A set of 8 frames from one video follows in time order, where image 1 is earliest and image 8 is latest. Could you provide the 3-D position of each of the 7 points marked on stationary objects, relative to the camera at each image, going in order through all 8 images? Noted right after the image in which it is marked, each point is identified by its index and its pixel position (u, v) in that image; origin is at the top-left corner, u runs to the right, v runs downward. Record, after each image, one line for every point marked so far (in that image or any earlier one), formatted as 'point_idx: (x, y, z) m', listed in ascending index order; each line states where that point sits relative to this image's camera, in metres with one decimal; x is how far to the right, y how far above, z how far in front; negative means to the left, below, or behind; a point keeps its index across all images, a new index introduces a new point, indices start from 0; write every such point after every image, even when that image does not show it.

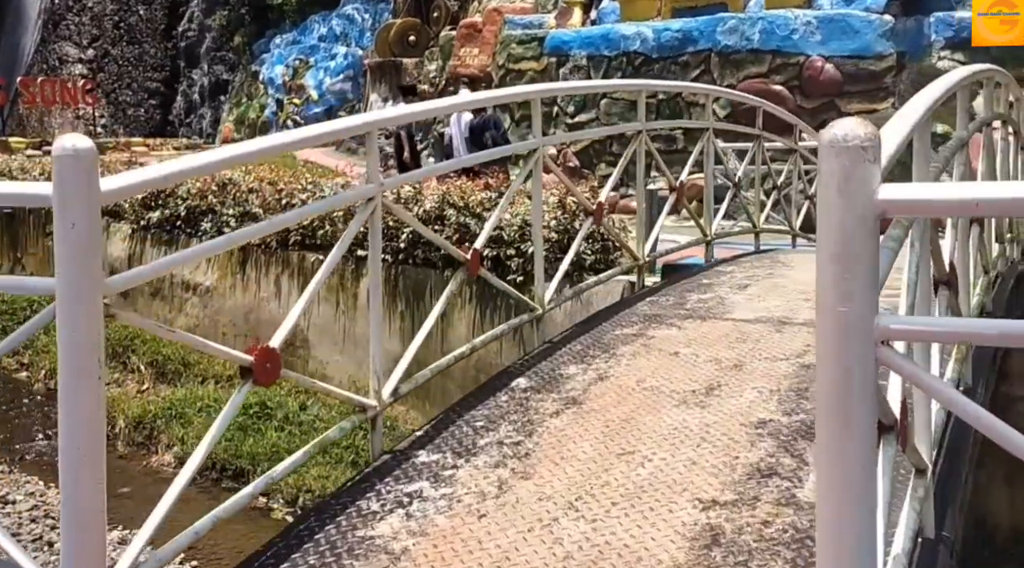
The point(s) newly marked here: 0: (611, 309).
0: (+0.3, -0.1, +3.6) m
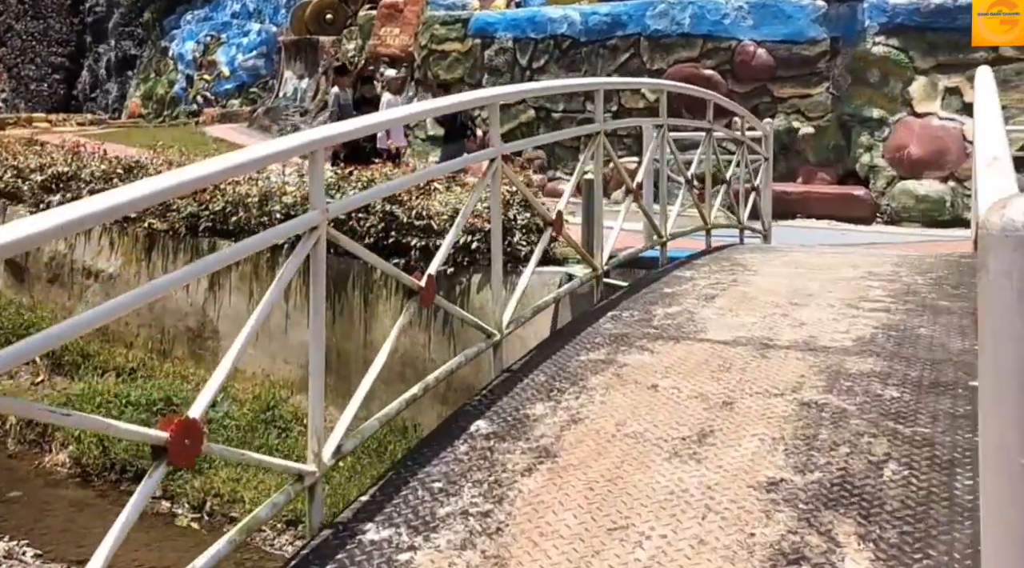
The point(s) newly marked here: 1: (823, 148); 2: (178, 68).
0: (+0.2, -0.1, +3.2) m
1: (+3.0, +1.3, +10.9) m
2: (-5.2, +3.4, +17.2) m
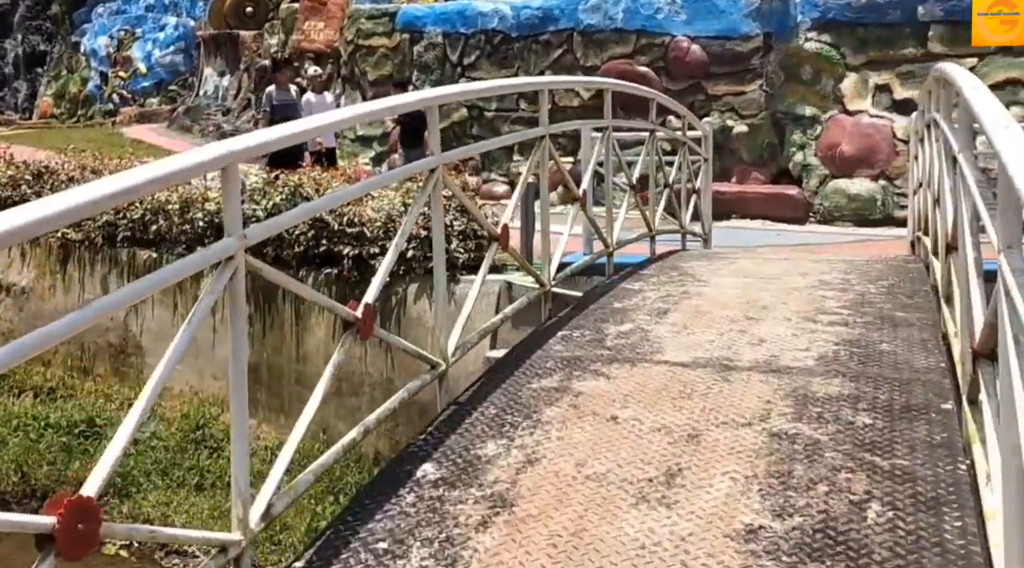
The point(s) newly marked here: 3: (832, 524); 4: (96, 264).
0: (0.0, -0.2, +3.0) m
1: (+2.4, +1.3, +10.9) m
2: (-6.3, +3.3, +16.7) m
3: (+0.6, -0.4, +1.9) m
4: (-2.3, +0.1, +6.0) m
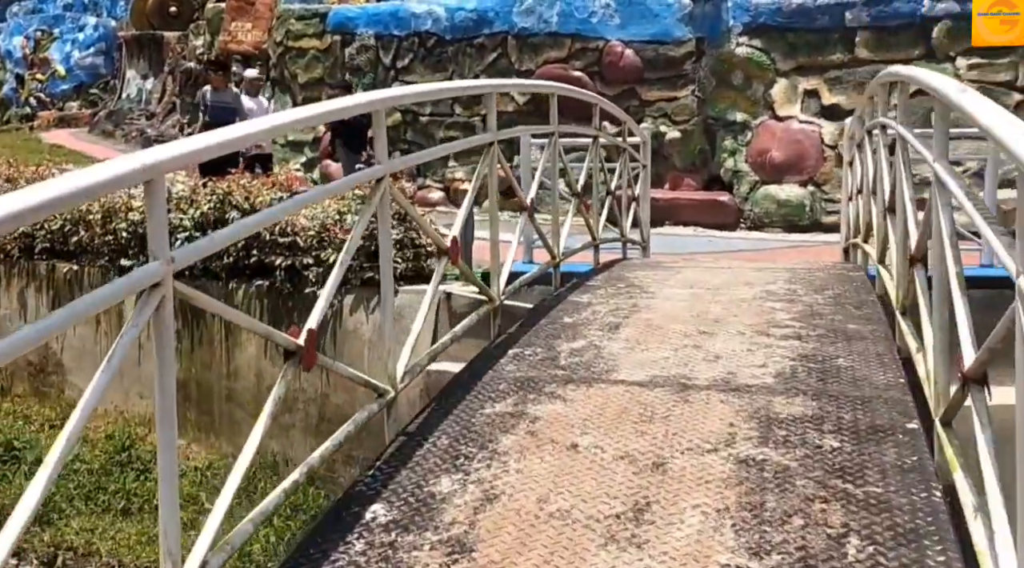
0: (-0.1, -0.2, +2.8) m
1: (+1.7, +1.3, +10.9) m
2: (-7.3, +3.1, +16.1) m
3: (+0.5, -0.5, +1.8) m
4: (-2.6, 0.0, +5.7) m
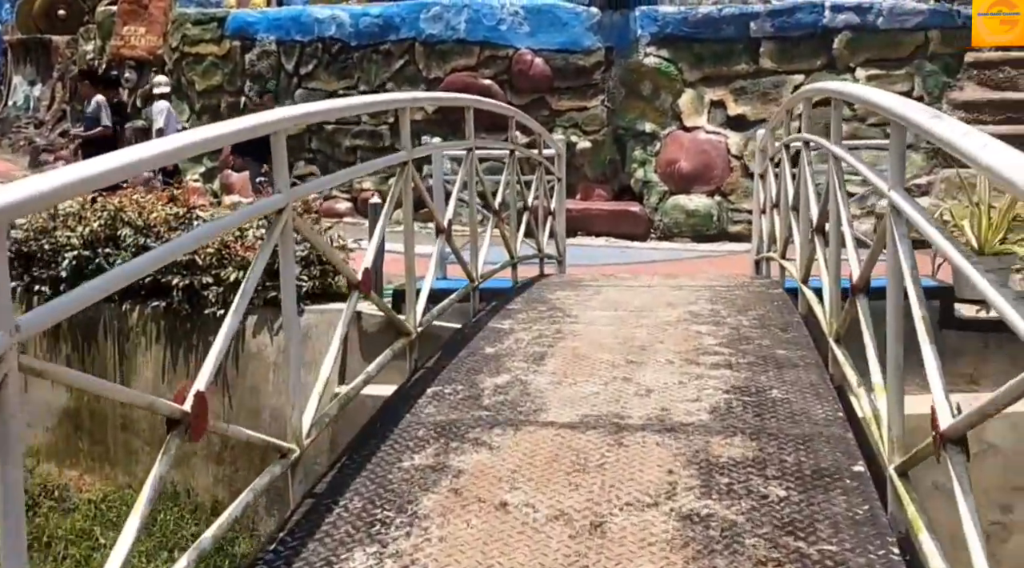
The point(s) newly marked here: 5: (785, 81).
0: (-0.3, -0.3, +2.6) m
1: (+0.8, +1.2, +10.8) m
2: (-8.6, +2.9, +15.3) m
3: (+0.4, -0.5, +1.6) m
4: (-3.0, -0.1, +5.3) m
5: (+2.5, +1.9, +10.5) m
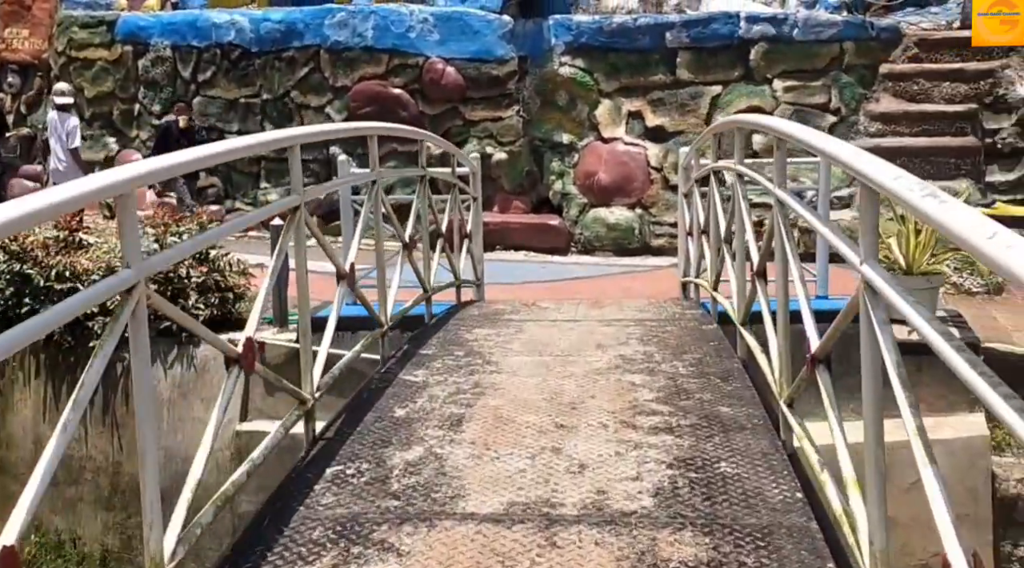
0: (-0.5, -0.4, +2.2) m
1: (0.0, +1.0, +10.4) m
2: (-9.7, +2.7, +14.2) m
3: (+0.3, -0.7, +1.3) m
4: (-3.4, -0.3, +4.7) m
5: (+1.8, +1.8, +10.3) m
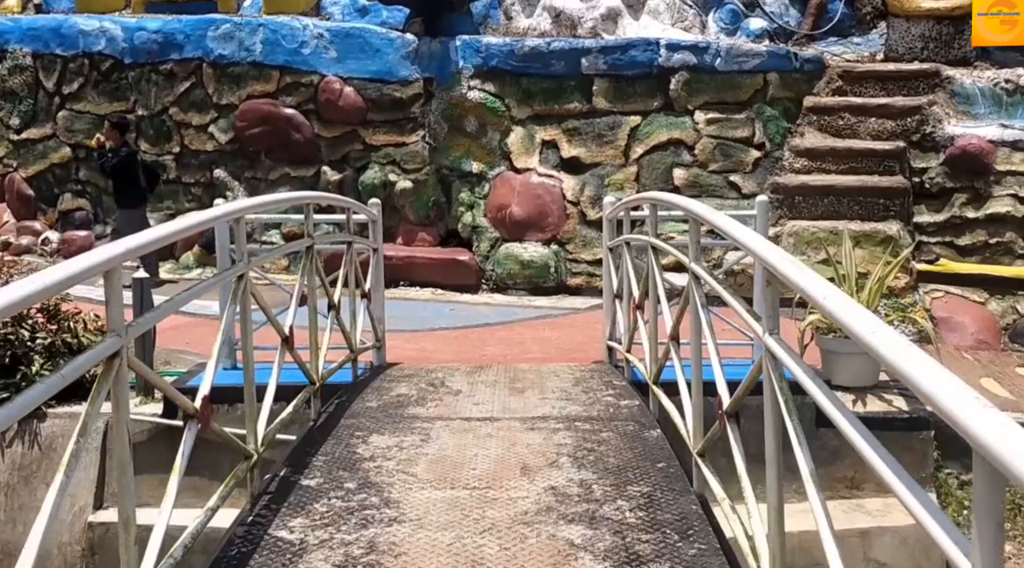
0: (-0.6, -0.7, +1.4) m
1: (-0.8, +0.7, +9.7) m
2: (-10.8, +2.5, +12.6) m
3: (+0.2, -0.9, +0.6) m
4: (-3.7, -0.5, +3.7) m
5: (+0.9, +1.4, +9.7) m
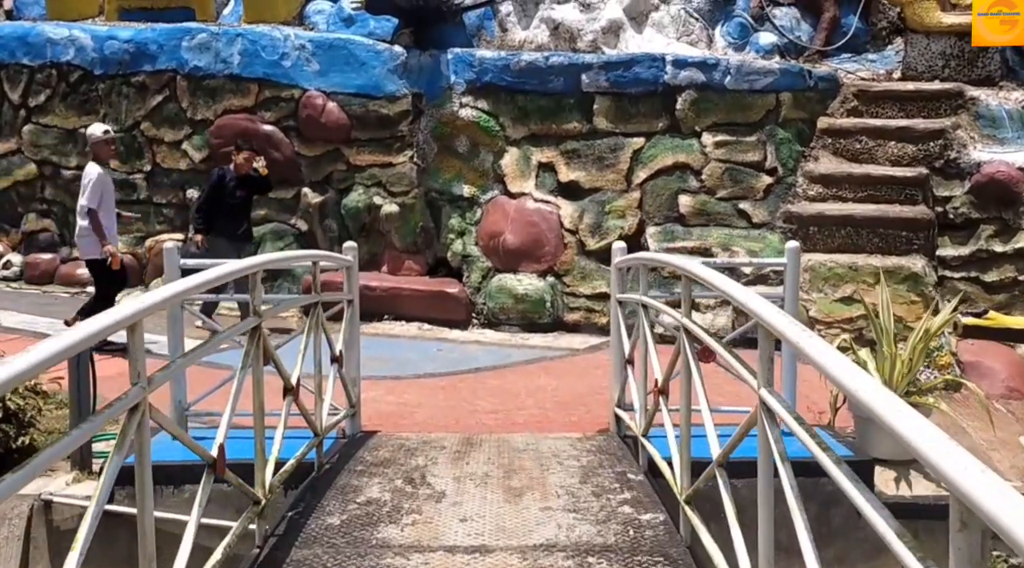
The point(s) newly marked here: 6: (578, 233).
0: (-0.6, -1.0, +0.7) m
1: (-0.8, +0.4, +9.0) m
2: (-10.9, +2.2, +11.8) m
3: (+0.2, -1.2, -0.1) m
4: (-3.7, -0.7, +2.9) m
5: (+0.9, +1.1, +9.0) m
6: (+0.5, +0.4, +8.9) m
